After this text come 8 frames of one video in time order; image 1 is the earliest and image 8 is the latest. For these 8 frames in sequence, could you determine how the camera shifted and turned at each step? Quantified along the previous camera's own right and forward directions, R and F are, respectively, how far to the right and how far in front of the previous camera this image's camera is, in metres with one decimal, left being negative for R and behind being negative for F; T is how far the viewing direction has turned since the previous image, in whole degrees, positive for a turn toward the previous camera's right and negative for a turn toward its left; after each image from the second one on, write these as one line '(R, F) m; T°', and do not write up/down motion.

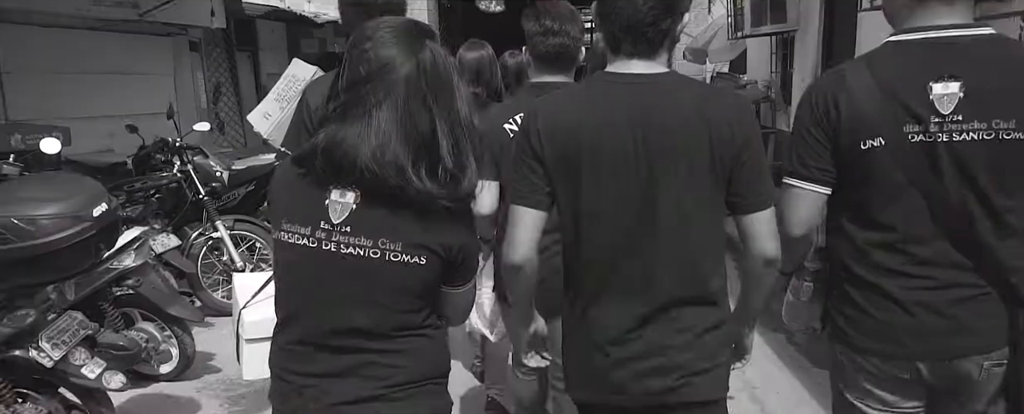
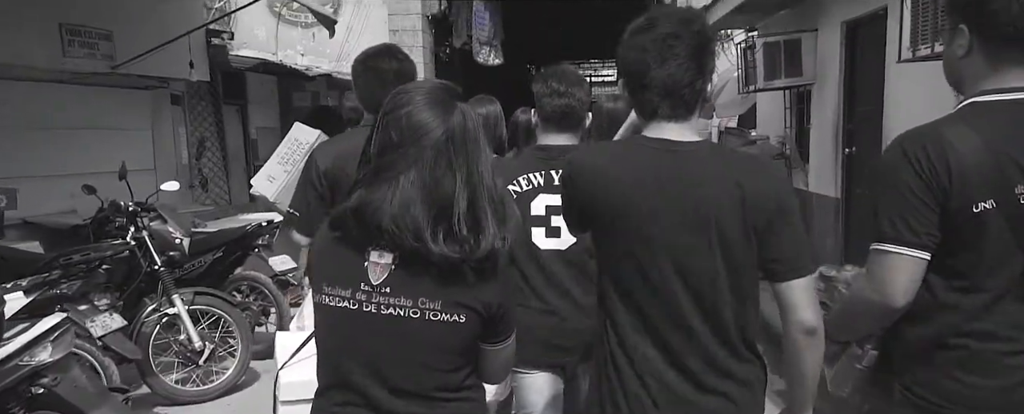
(0.0, +0.5) m; 0°
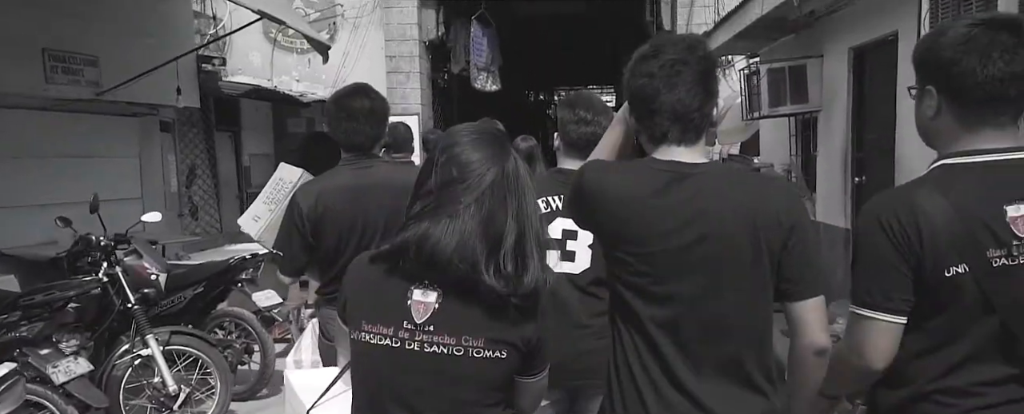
(0.0, +0.2) m; 0°
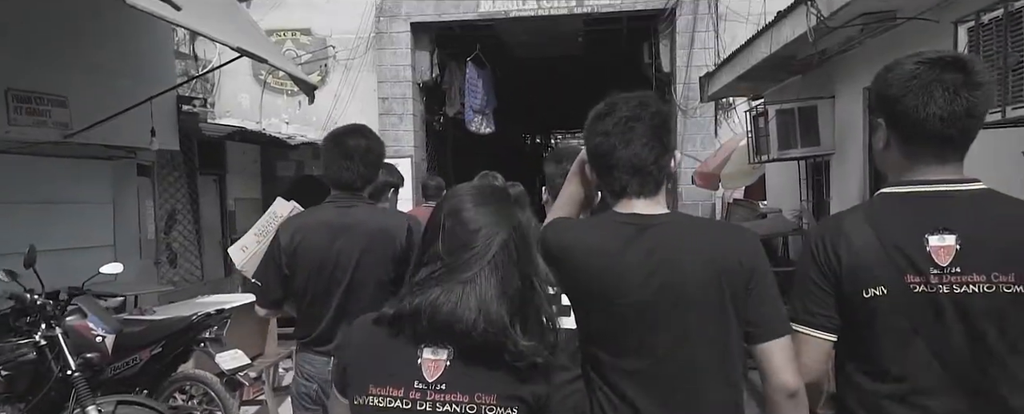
(0.0, +0.3) m; 0°
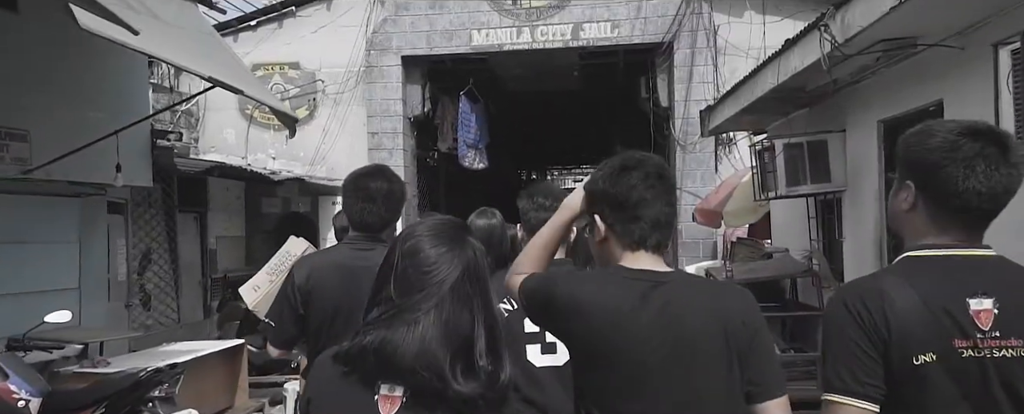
(+0.1, +0.3) m; 0°
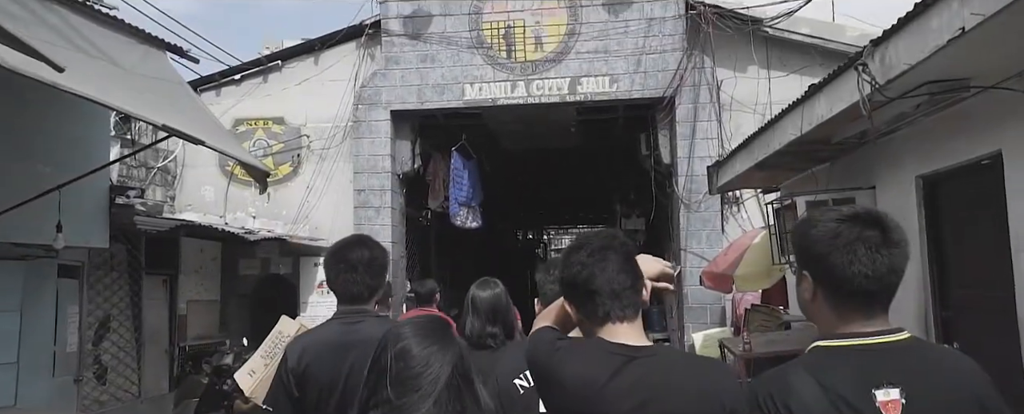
(0.0, +0.5) m; 0°
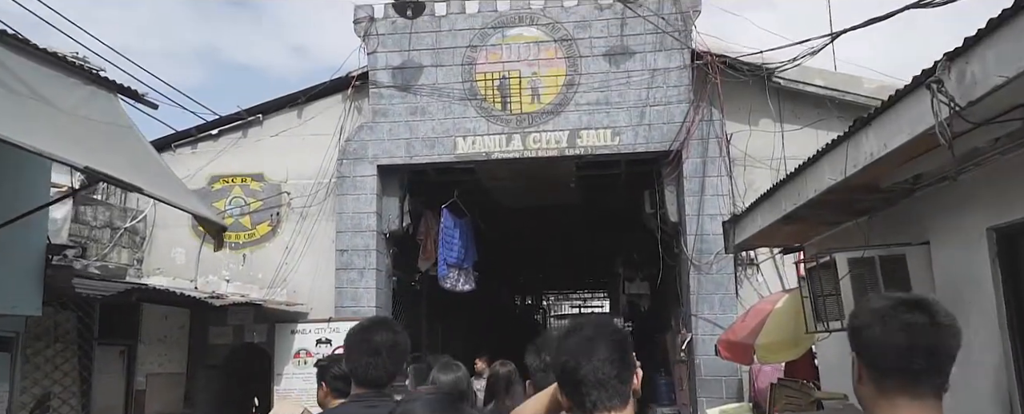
(0.0, +0.6) m; 0°
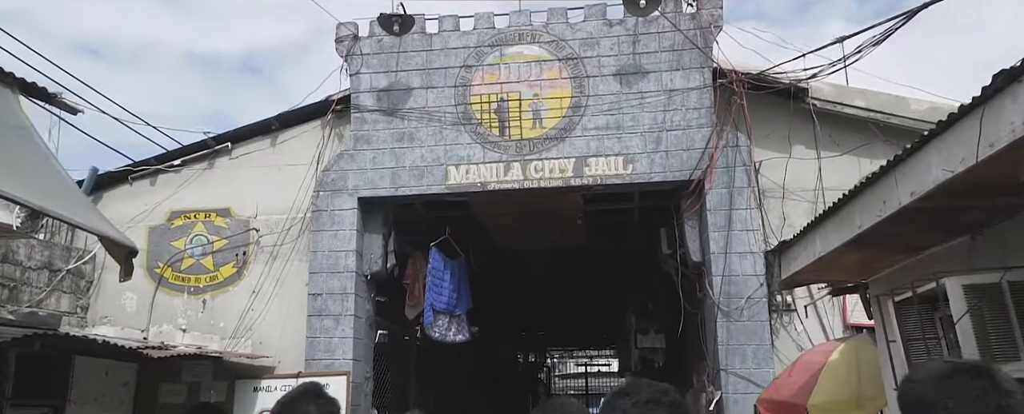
(0.0, +1.0) m; 0°
